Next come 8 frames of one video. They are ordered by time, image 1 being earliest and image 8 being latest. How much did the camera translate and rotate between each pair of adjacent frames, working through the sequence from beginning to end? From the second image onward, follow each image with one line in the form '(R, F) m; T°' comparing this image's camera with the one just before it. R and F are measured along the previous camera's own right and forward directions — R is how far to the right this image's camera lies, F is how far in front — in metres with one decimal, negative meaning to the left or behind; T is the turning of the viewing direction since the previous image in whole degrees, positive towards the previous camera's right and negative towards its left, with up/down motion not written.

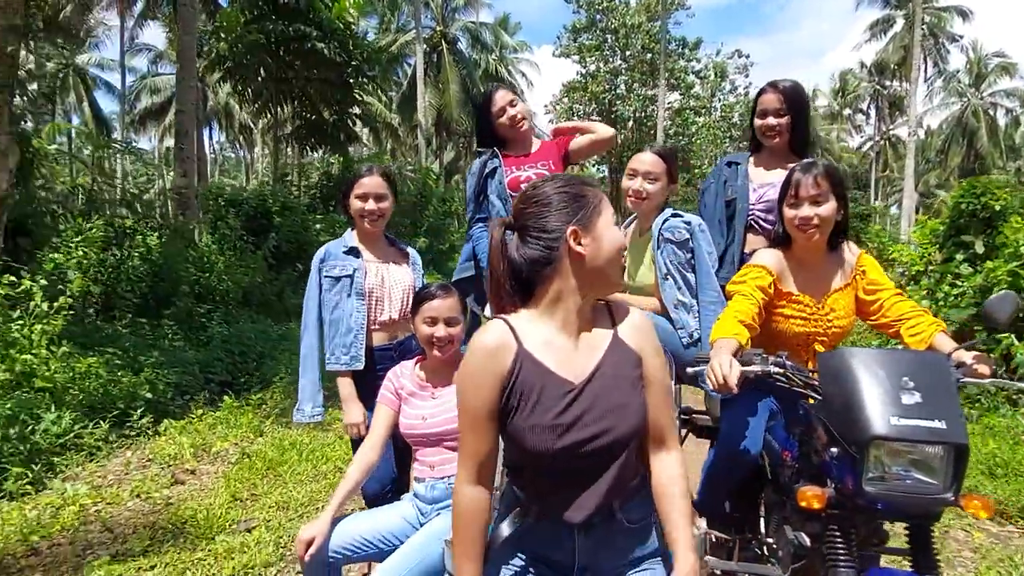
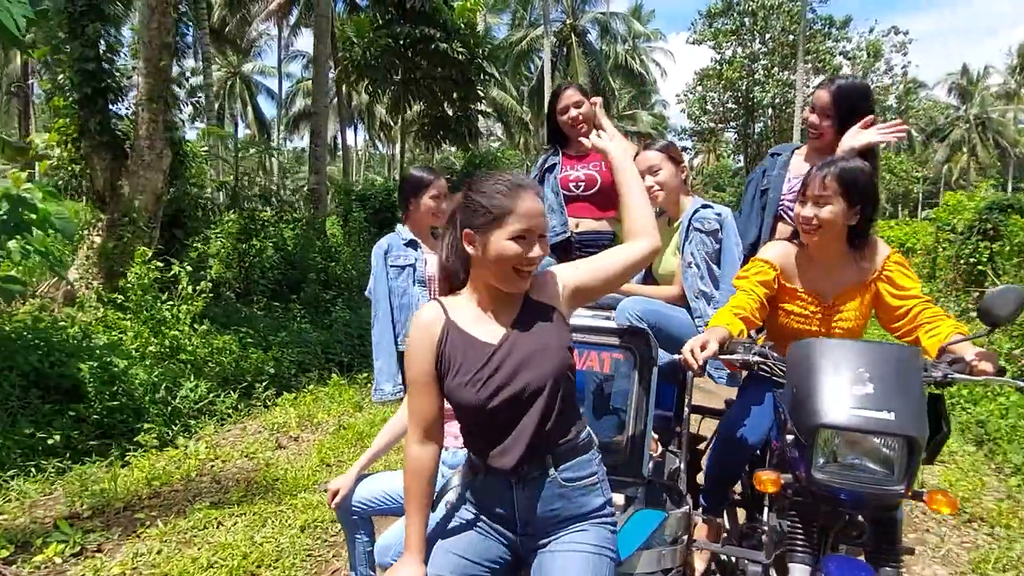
(+0.5, -0.3) m; -10°
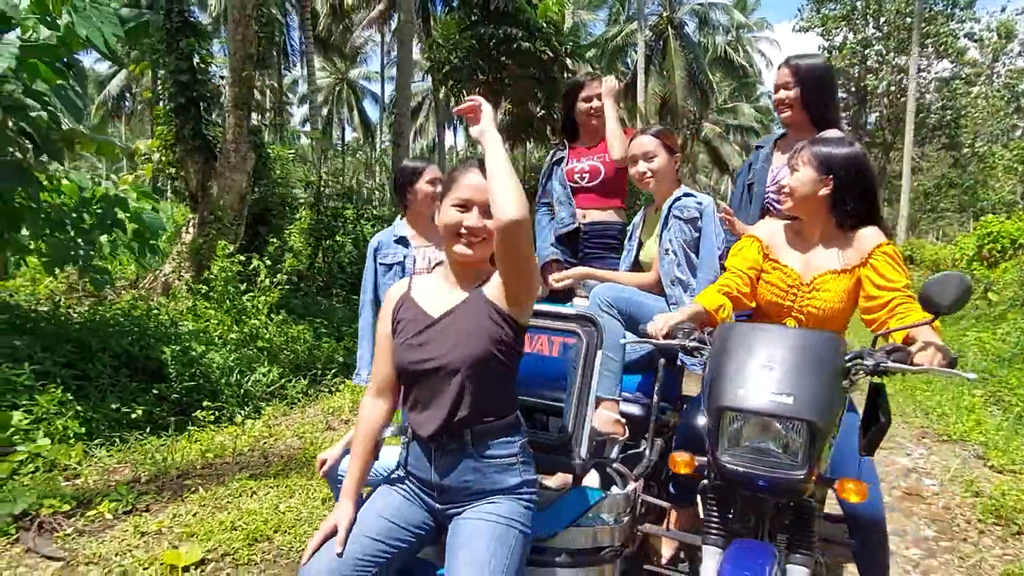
(+0.5, -0.1) m; -8°
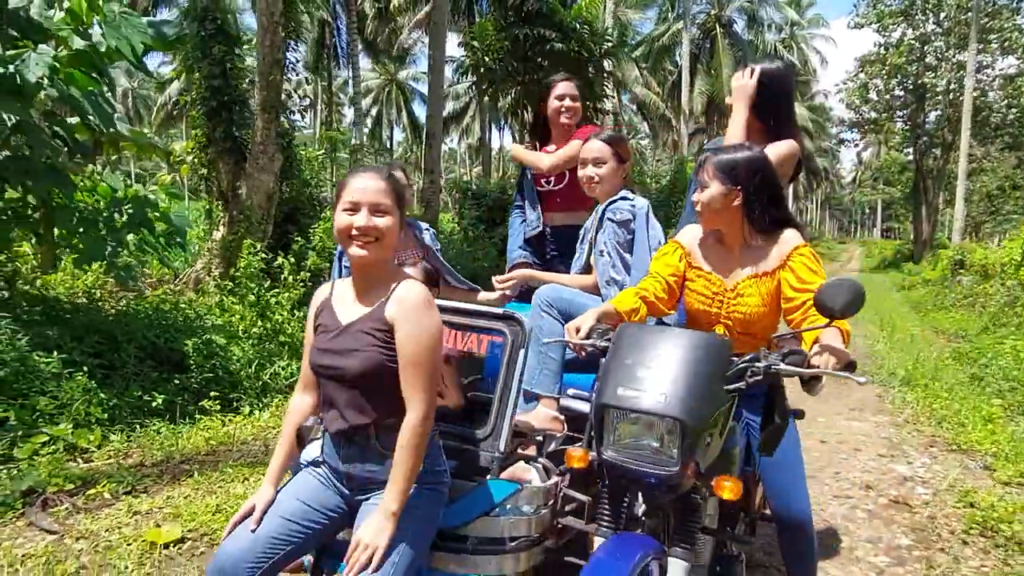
(+0.4, -0.1) m; -4°
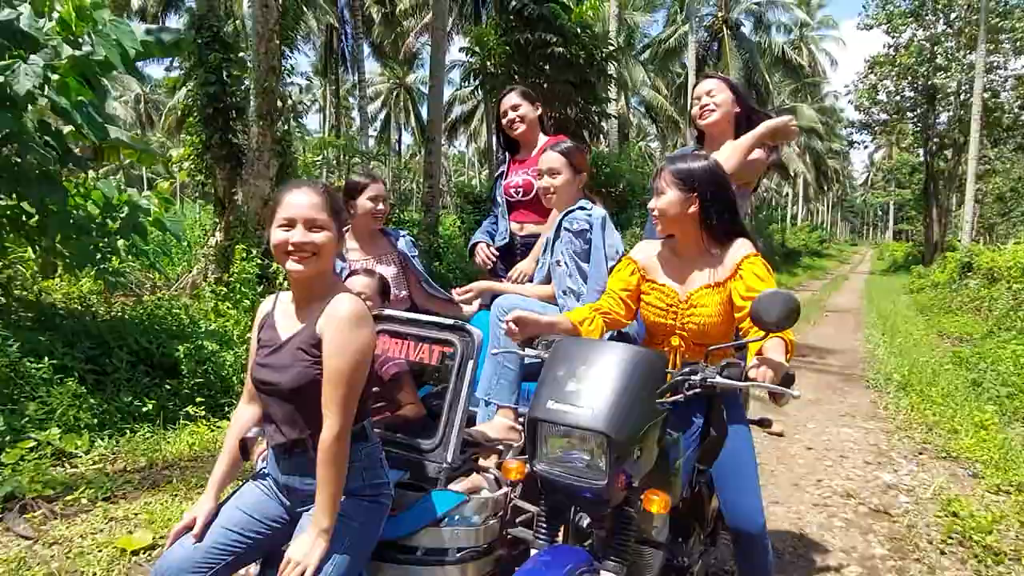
(+0.2, 0.0) m; -1°
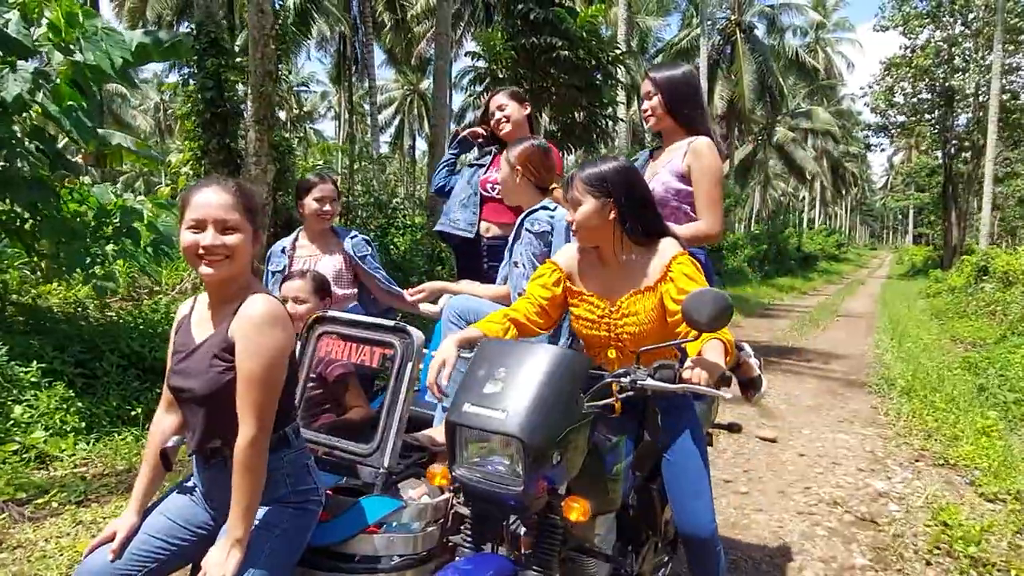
(+0.2, +0.1) m; -1°
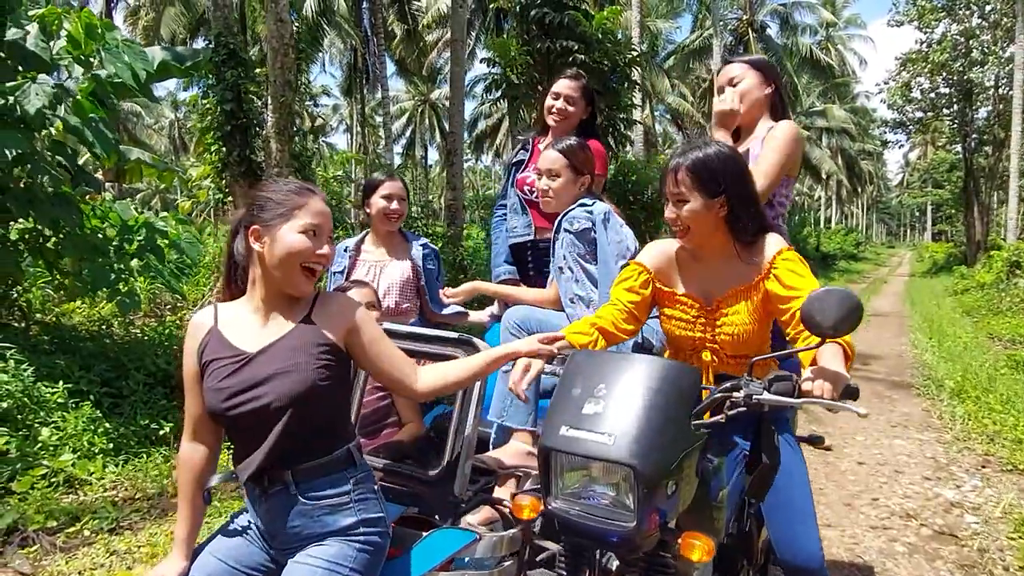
(-0.2, +0.2) m; -1°
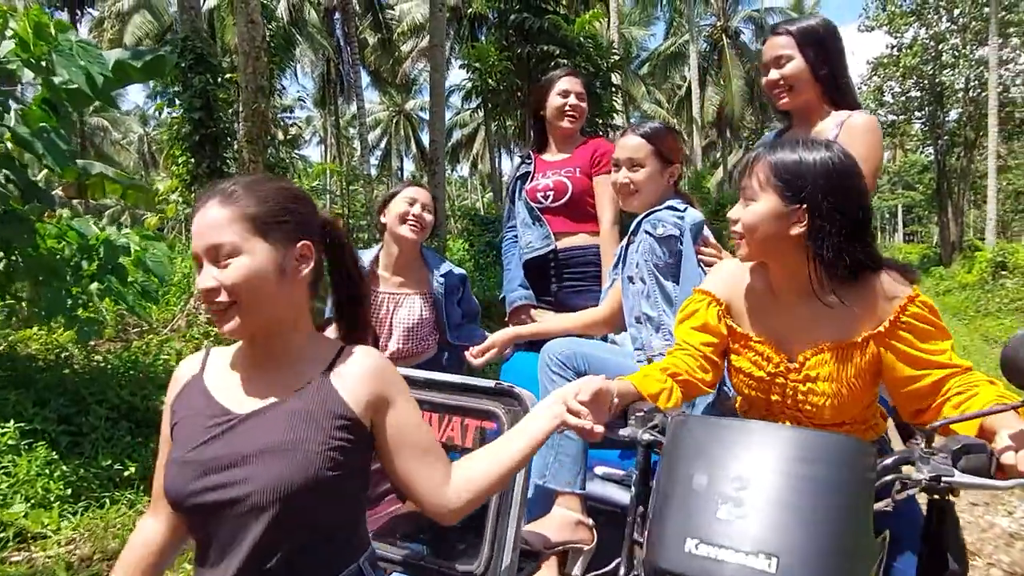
(-0.2, +0.5) m; +2°
